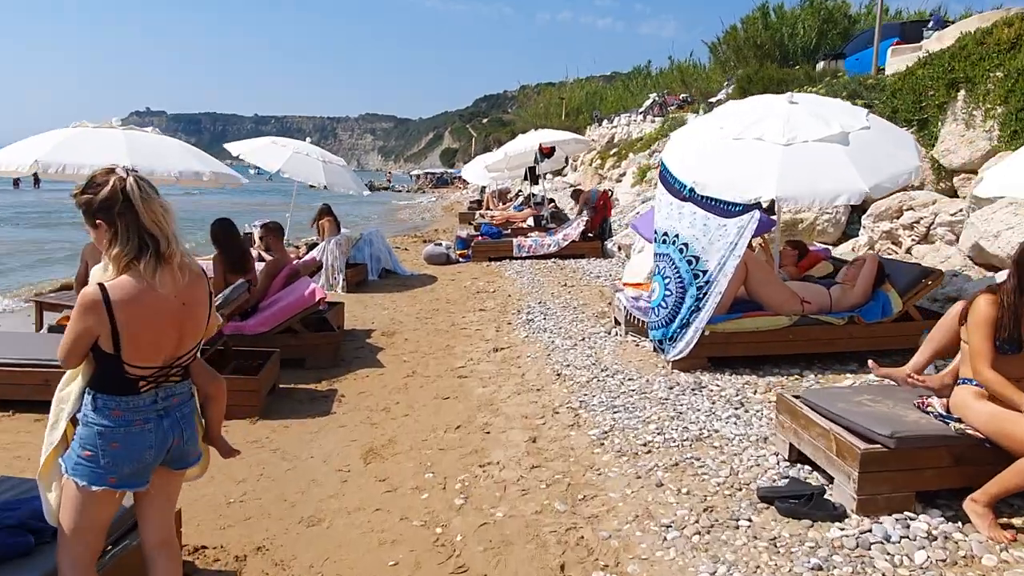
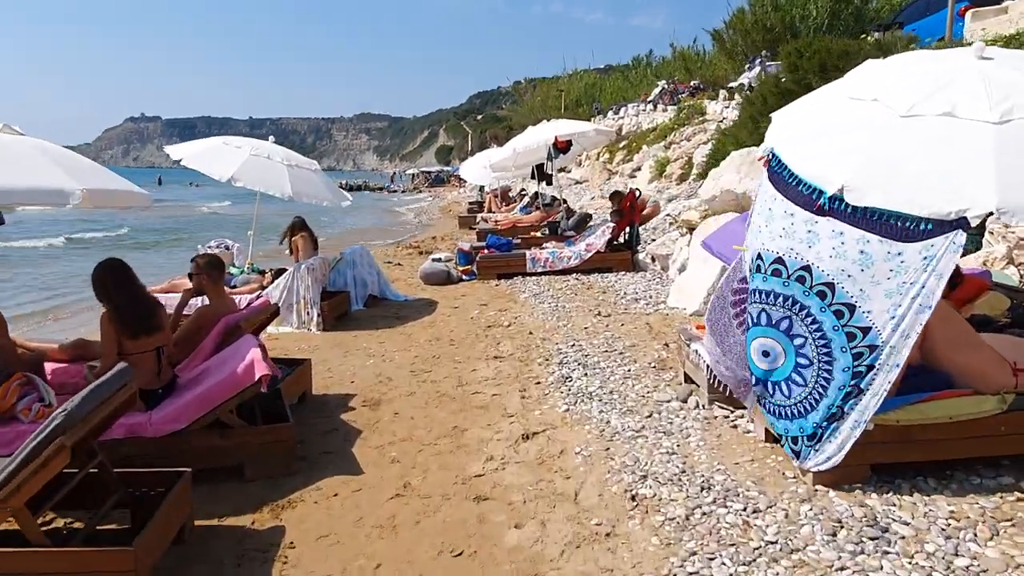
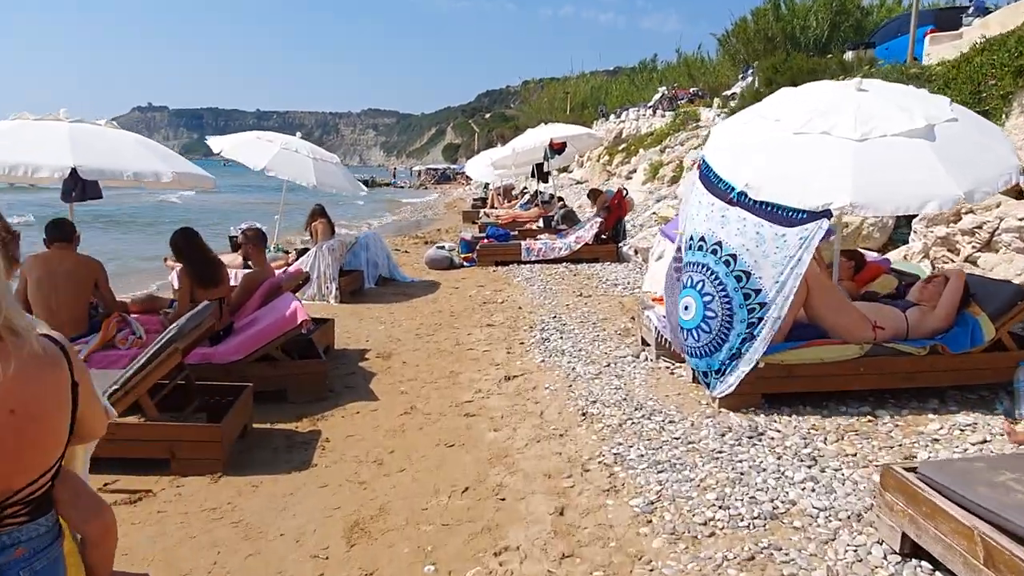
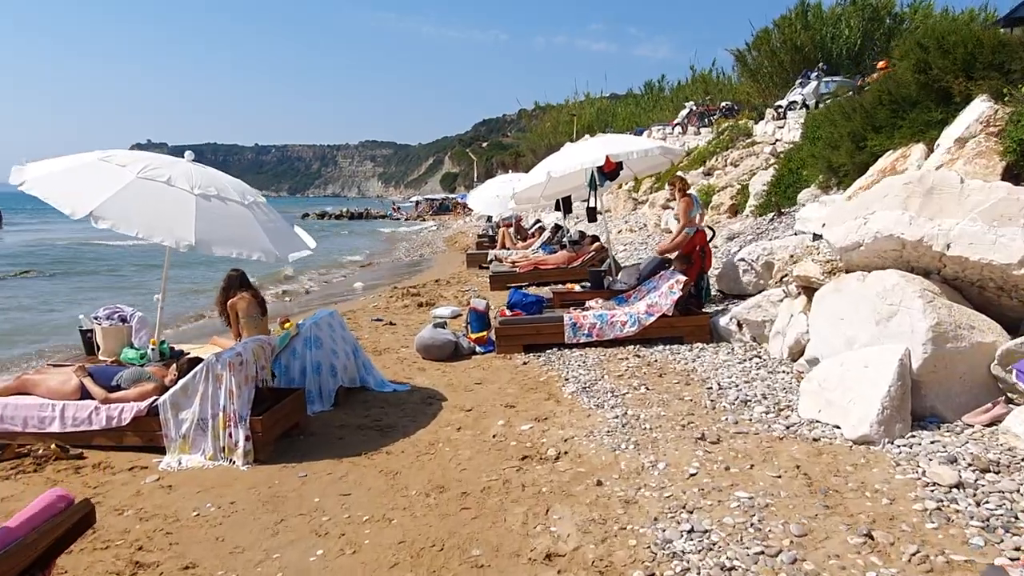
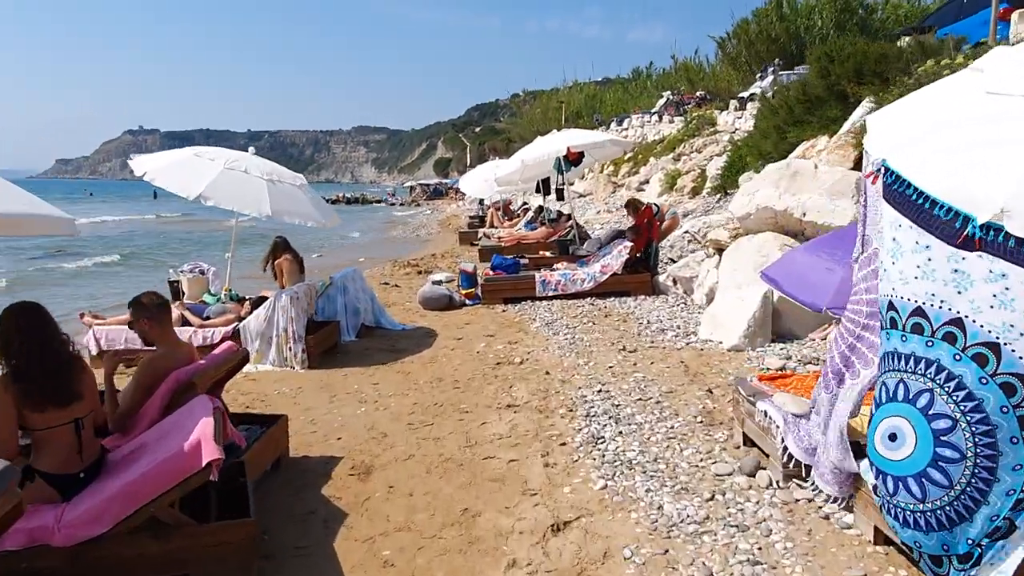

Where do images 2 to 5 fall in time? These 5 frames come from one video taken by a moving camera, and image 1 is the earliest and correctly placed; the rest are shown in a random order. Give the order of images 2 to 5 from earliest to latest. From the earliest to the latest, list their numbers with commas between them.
3, 2, 5, 4
